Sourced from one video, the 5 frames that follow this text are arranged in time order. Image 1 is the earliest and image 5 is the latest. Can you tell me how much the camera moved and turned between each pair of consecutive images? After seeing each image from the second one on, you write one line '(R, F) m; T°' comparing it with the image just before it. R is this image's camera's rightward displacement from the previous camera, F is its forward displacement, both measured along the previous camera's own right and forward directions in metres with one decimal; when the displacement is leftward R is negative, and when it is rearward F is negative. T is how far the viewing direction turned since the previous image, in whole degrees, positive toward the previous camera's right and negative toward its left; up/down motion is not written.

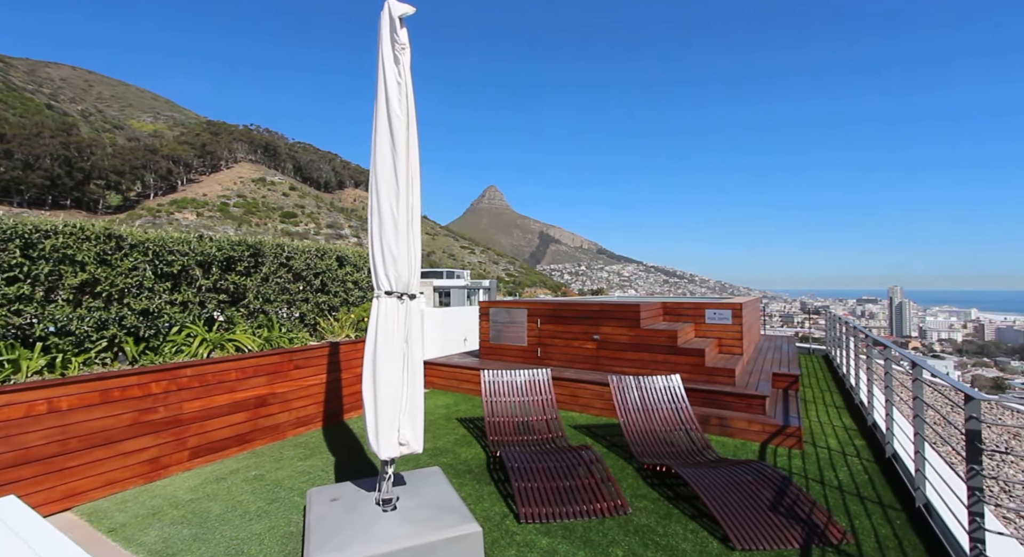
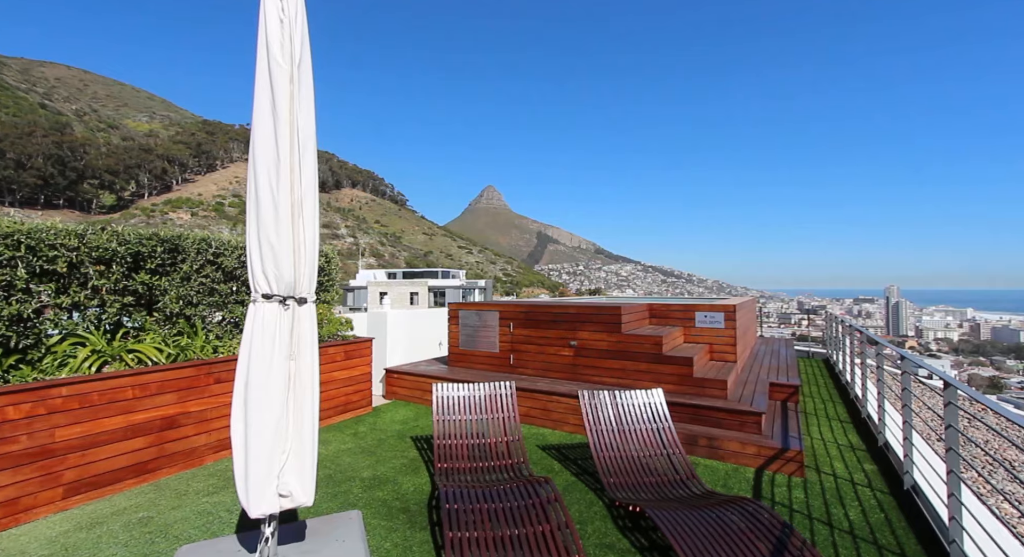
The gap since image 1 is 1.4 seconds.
(+0.3, +0.6) m; 0°
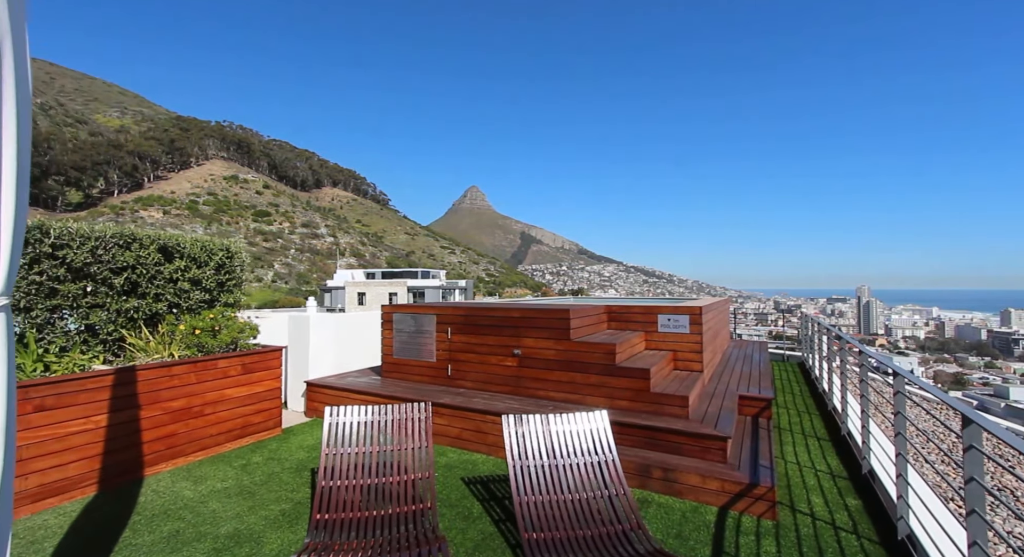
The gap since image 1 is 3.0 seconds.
(+0.4, +0.7) m; +2°
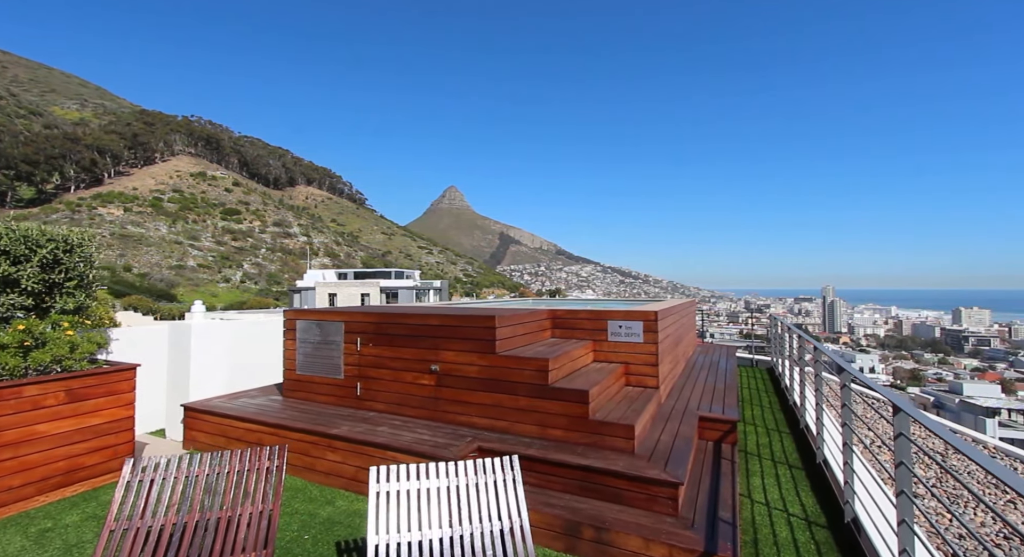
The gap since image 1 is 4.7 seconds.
(+0.5, +0.8) m; +3°
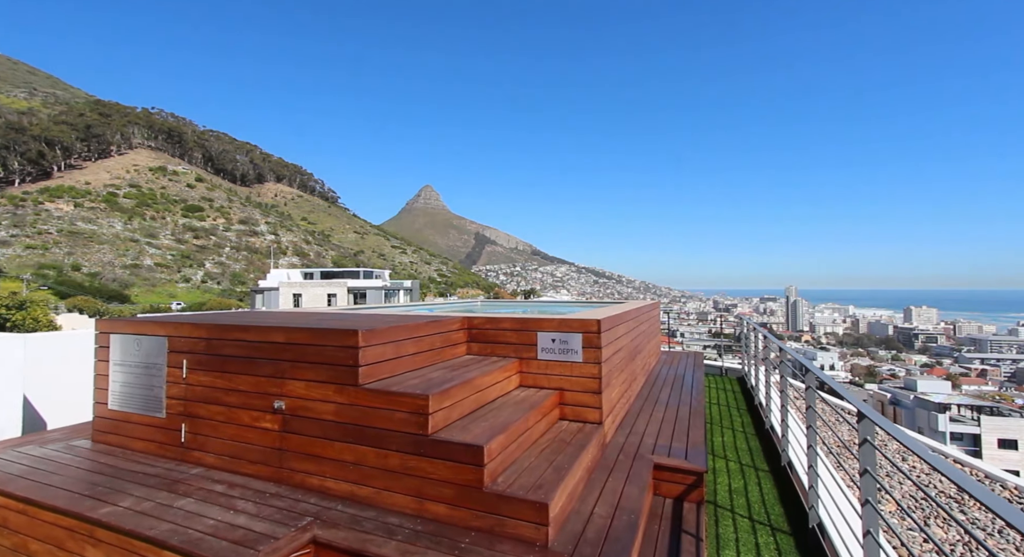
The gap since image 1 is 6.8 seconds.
(+0.5, +1.1) m; +3°
